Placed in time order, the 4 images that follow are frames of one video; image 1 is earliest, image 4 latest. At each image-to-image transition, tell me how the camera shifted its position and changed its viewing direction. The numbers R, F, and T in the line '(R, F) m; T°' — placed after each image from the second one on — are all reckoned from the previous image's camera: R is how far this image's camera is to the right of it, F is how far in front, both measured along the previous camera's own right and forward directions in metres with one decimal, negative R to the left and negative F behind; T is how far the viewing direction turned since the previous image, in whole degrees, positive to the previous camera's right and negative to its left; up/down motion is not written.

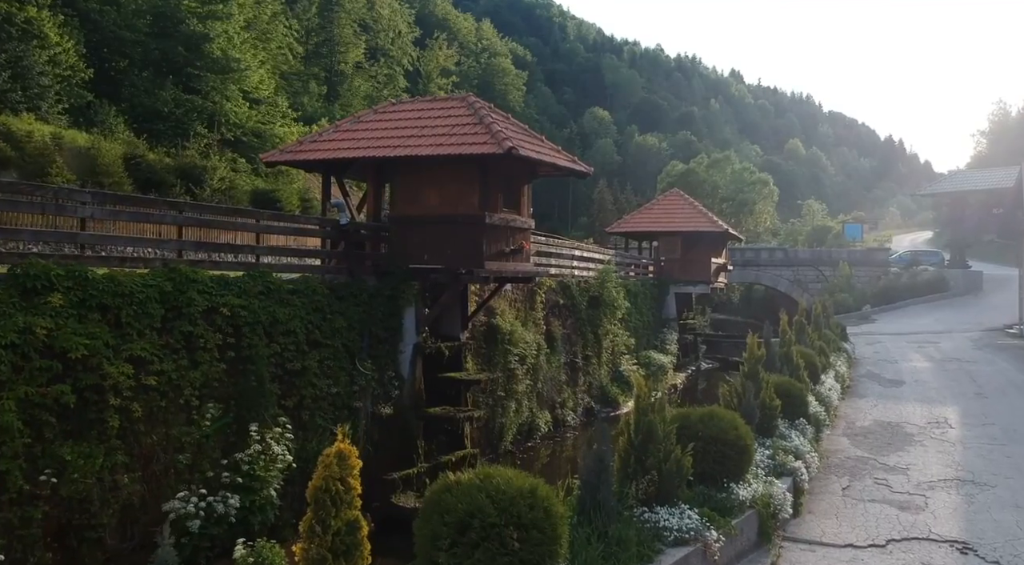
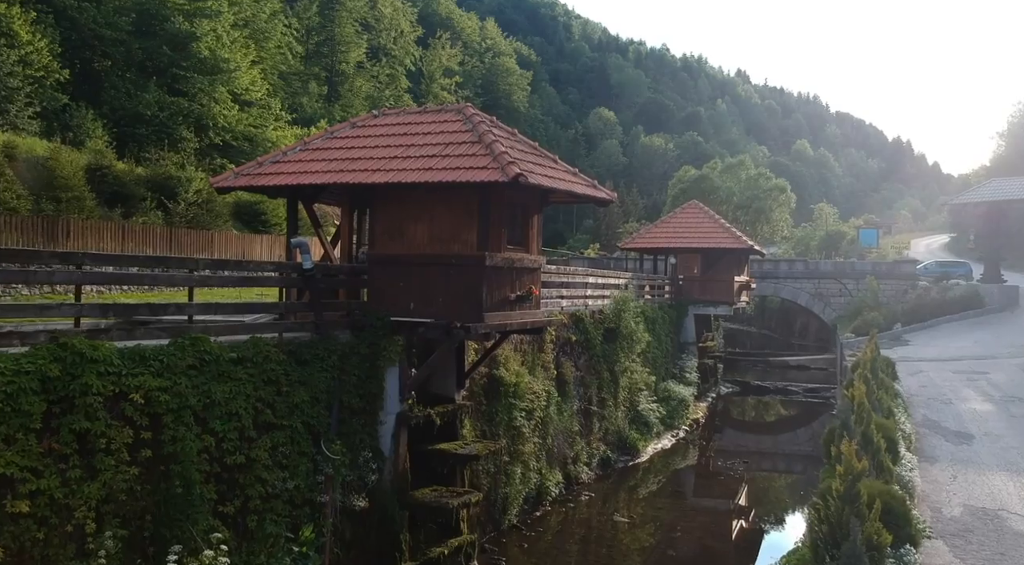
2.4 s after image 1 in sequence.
(0.0, +2.8) m; 0°
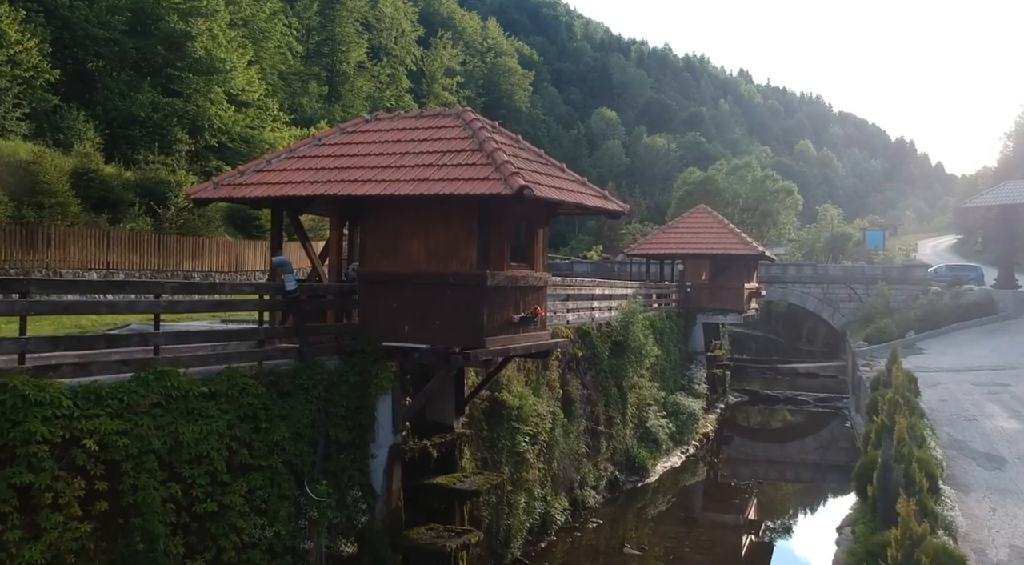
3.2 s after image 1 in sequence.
(0.0, +1.0) m; 0°
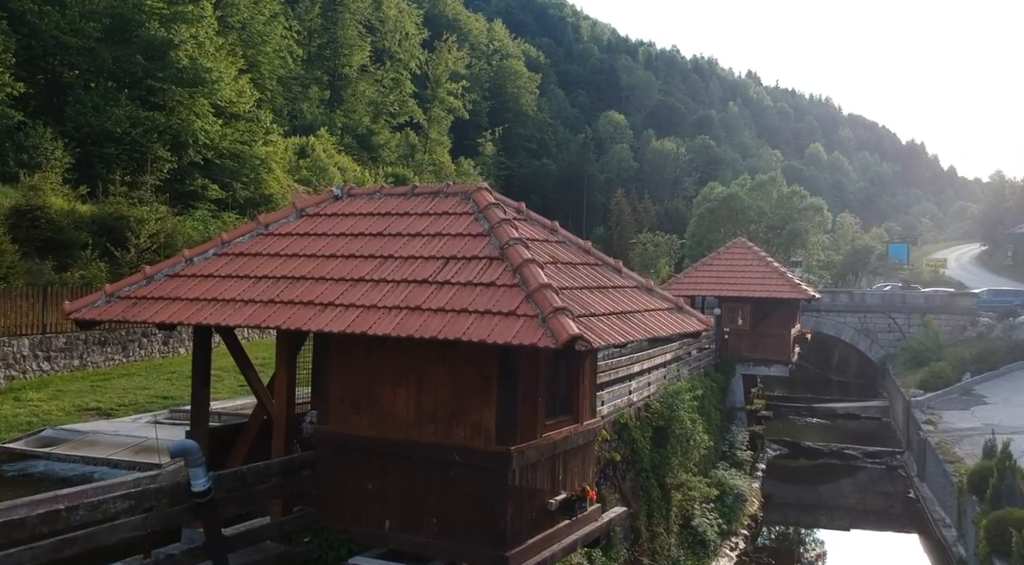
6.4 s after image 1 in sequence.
(-0.2, +3.7) m; 0°
